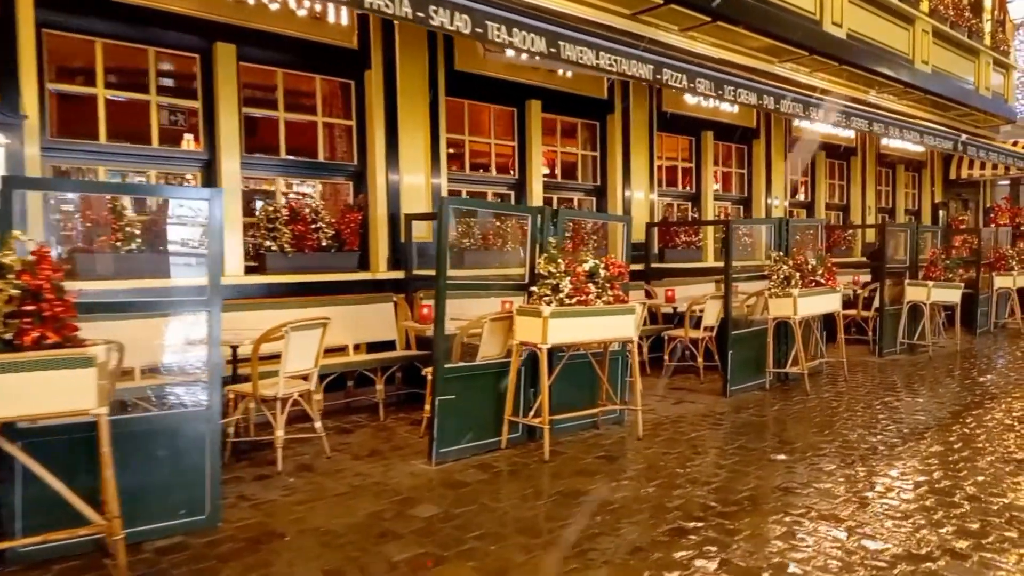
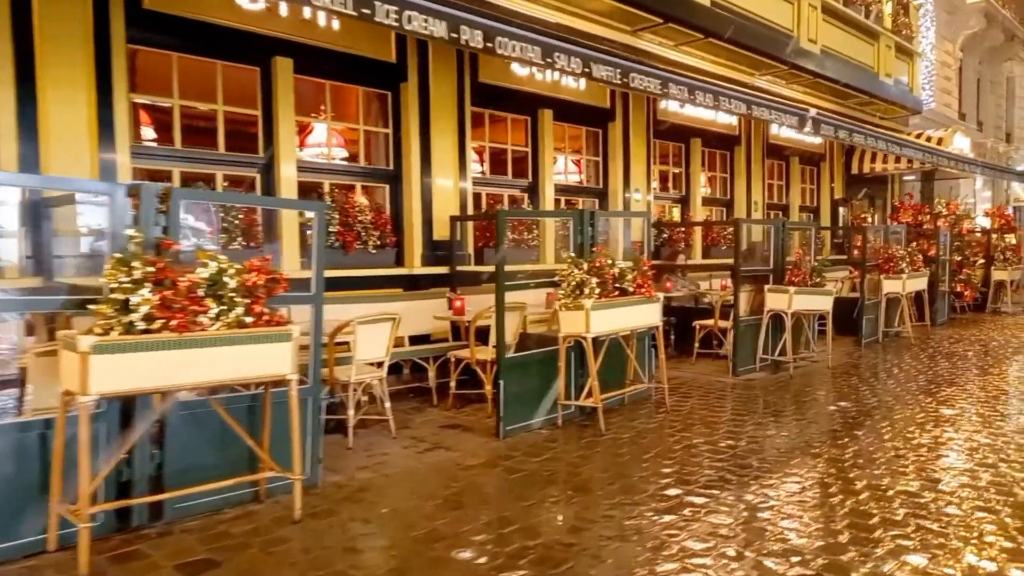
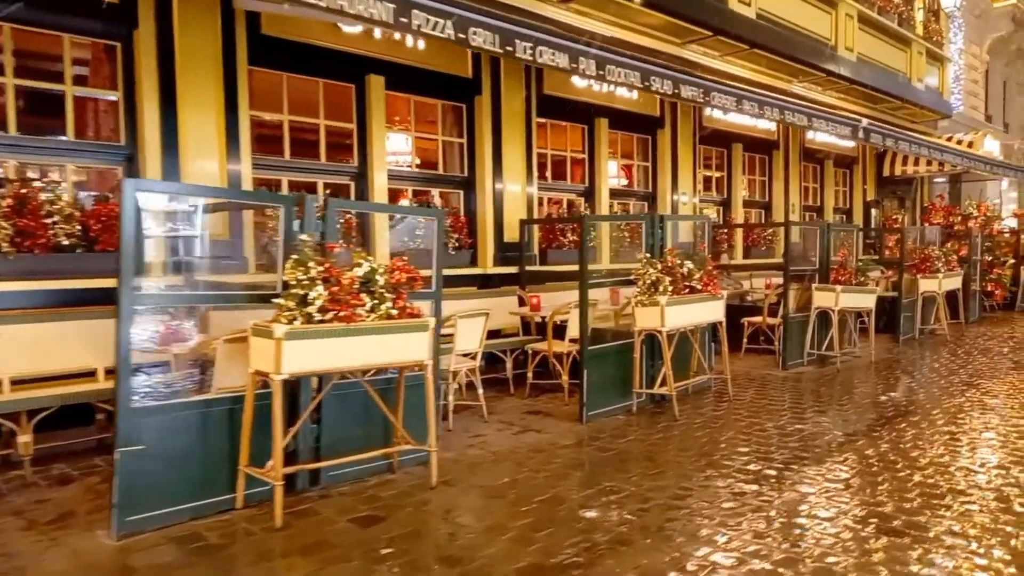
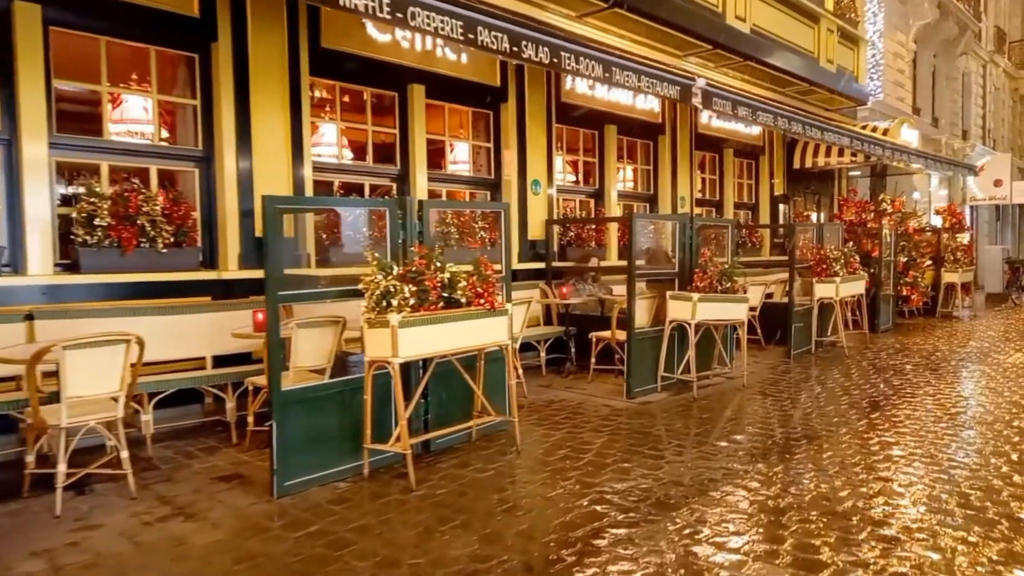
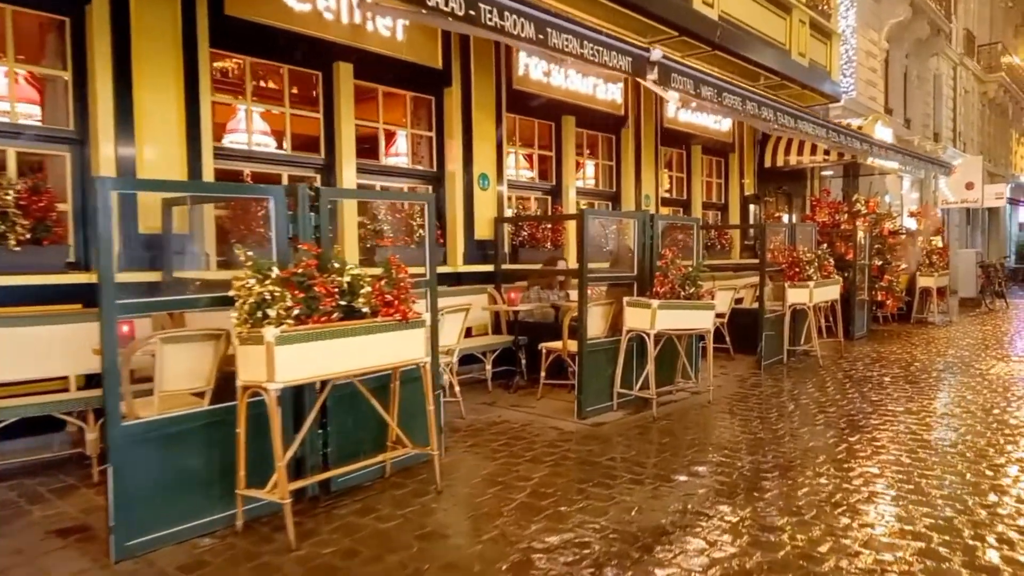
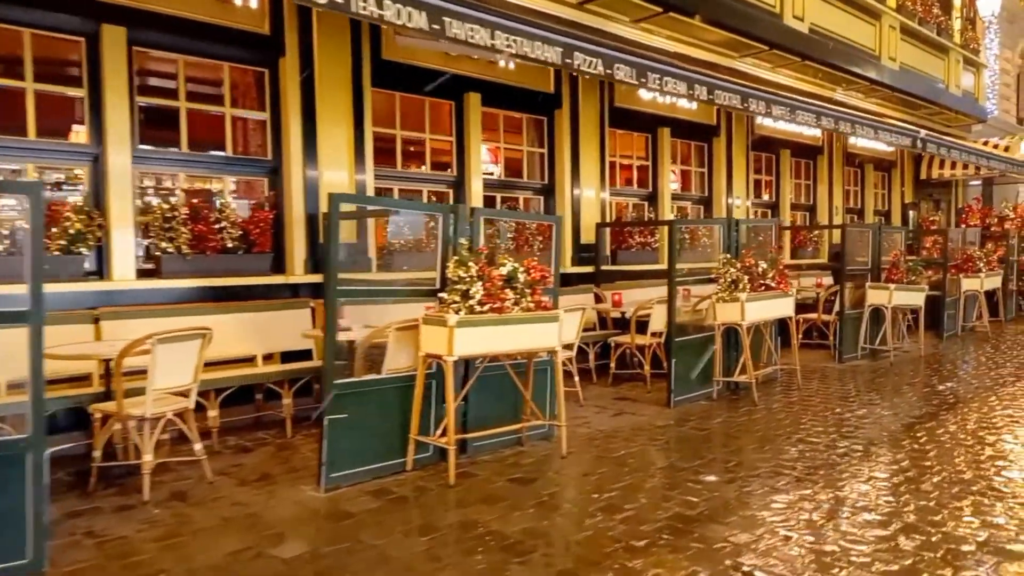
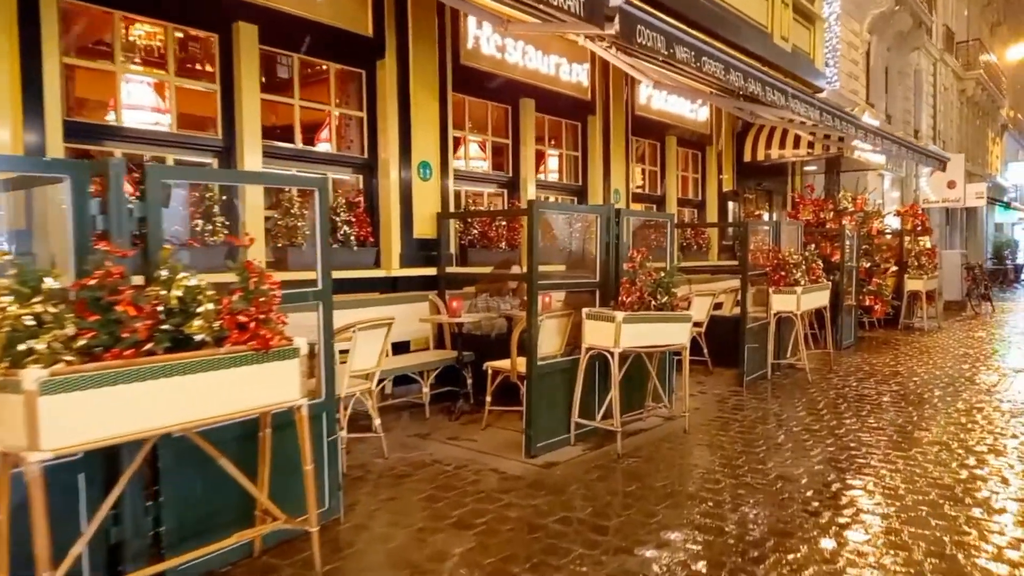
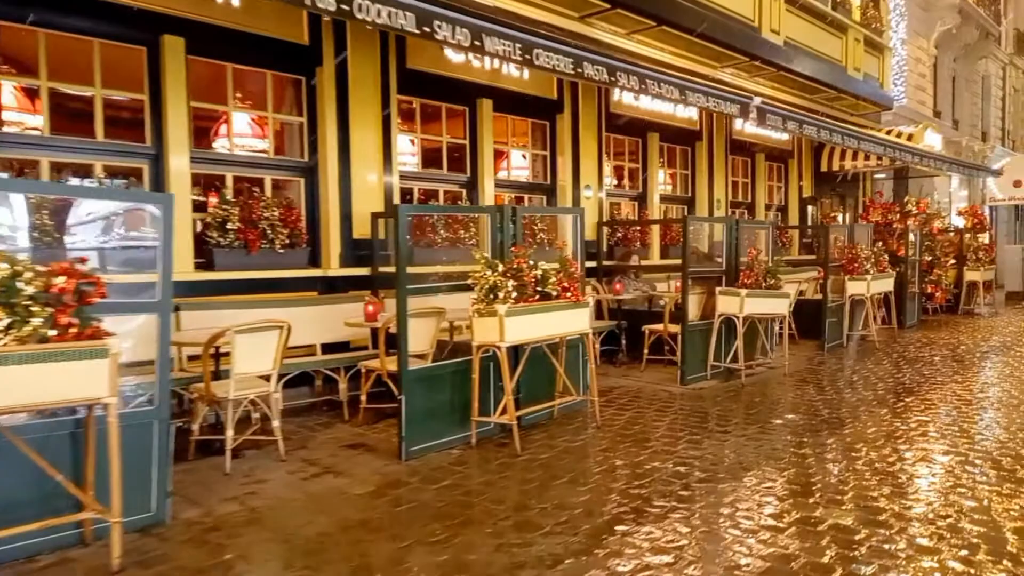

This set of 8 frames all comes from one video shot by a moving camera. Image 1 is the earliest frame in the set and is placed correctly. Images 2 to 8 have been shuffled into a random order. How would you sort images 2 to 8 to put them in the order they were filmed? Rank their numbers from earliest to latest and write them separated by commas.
6, 3, 2, 8, 4, 5, 7
